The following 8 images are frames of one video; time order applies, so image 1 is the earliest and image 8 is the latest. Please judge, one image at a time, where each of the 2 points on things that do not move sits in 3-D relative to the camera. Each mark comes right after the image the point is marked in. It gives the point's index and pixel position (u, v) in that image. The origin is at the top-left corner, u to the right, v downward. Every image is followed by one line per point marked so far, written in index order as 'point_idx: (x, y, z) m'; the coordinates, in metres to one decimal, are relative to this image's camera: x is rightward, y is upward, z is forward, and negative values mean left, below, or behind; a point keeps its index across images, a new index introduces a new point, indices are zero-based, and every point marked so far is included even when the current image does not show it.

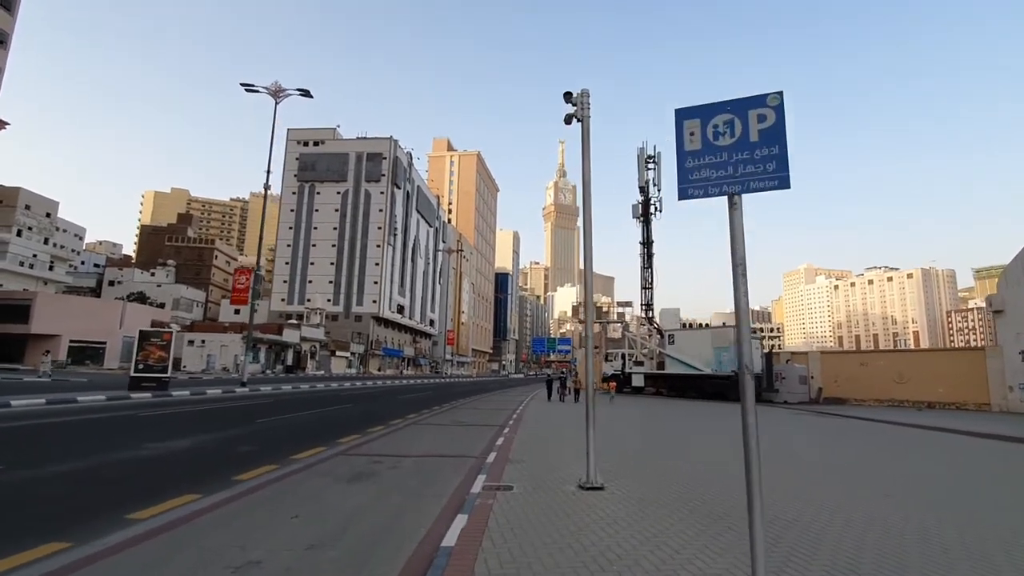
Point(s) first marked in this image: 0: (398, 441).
0: (-2.4, -3.4, +12.4) m
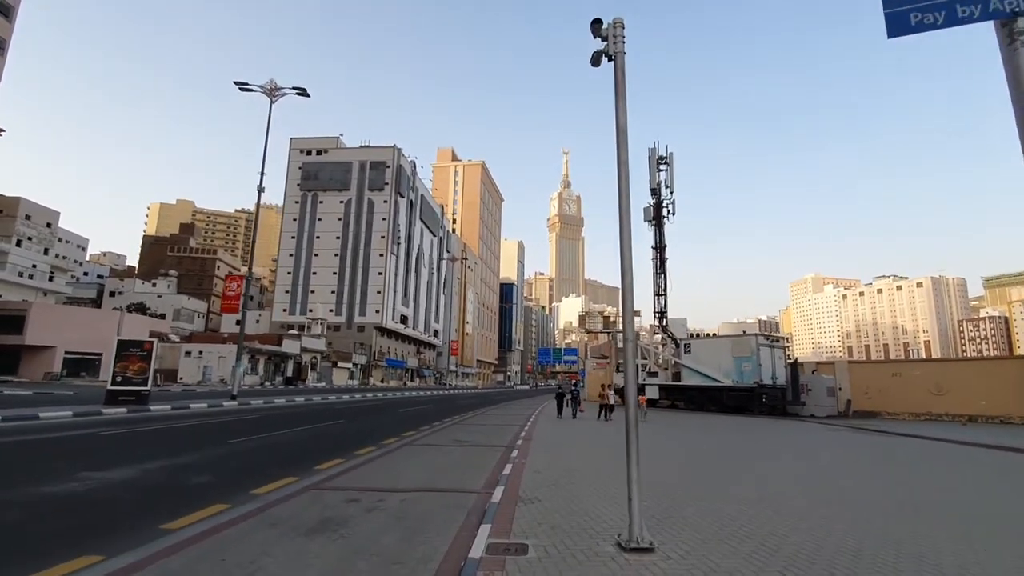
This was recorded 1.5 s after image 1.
0: (-2.3, -3.4, +10.5) m
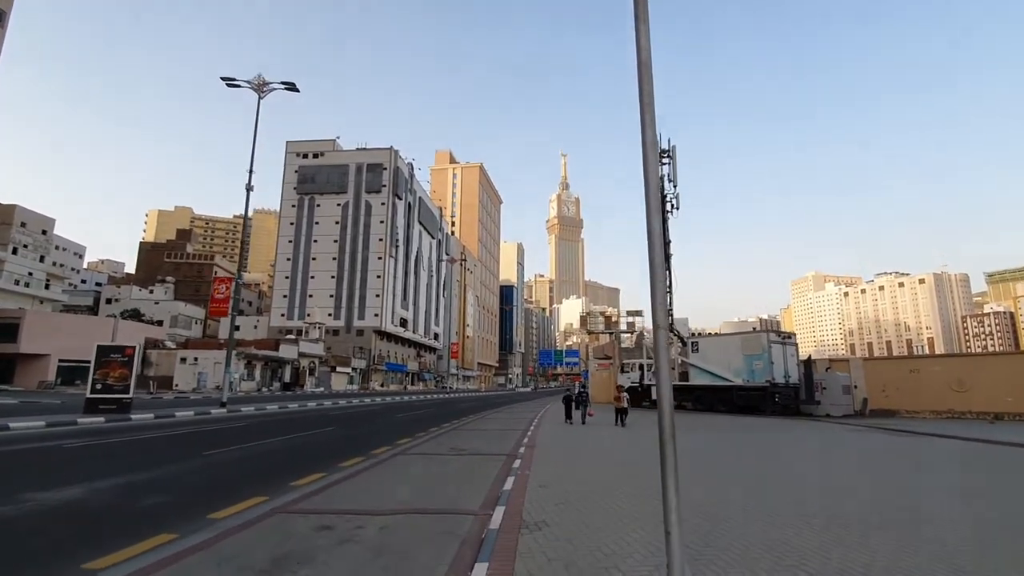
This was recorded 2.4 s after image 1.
0: (-2.2, -3.2, +9.3) m
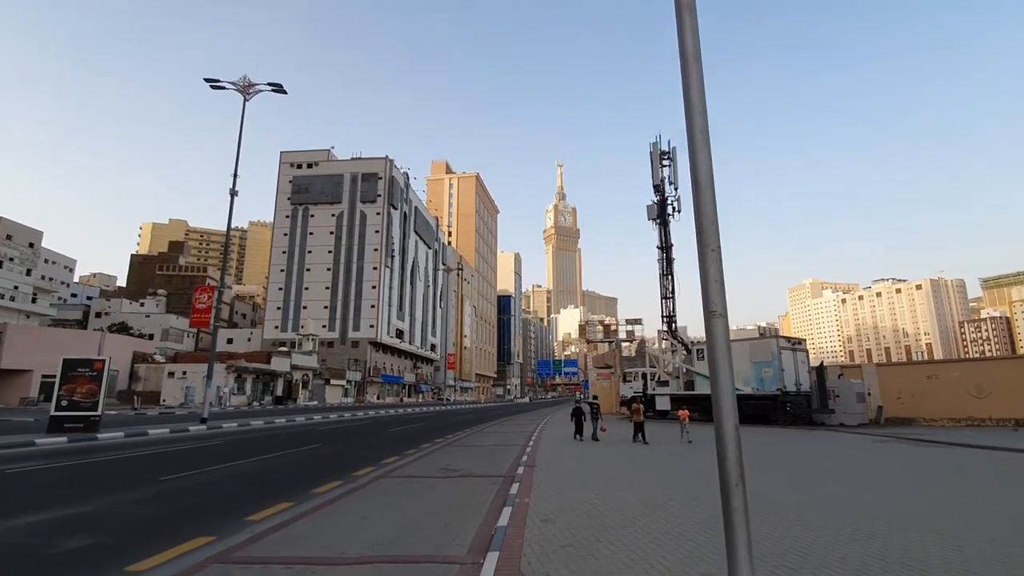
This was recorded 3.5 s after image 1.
0: (-2.3, -3.2, +7.9) m
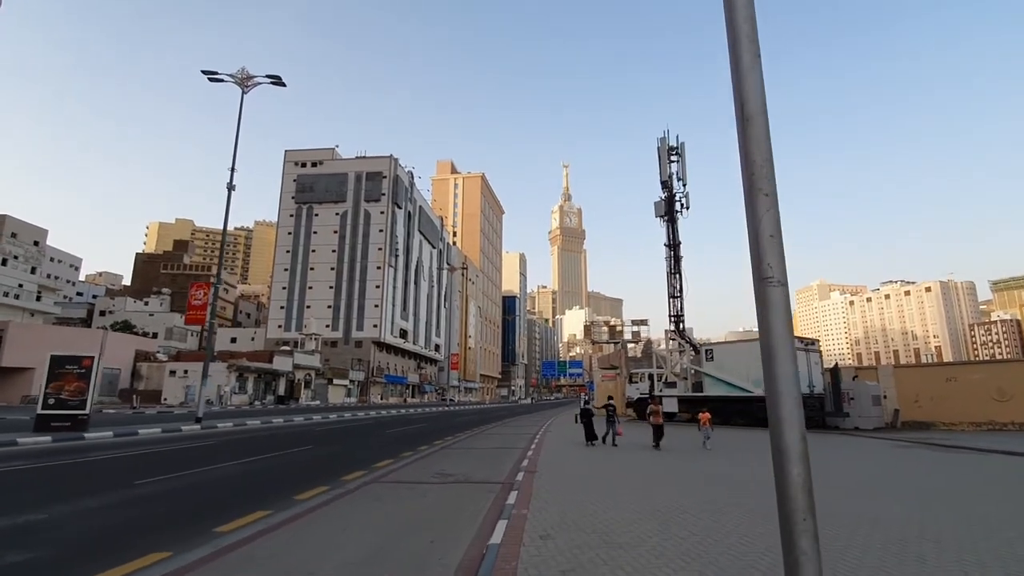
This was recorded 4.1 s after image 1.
0: (-2.3, -3.1, +7.2) m
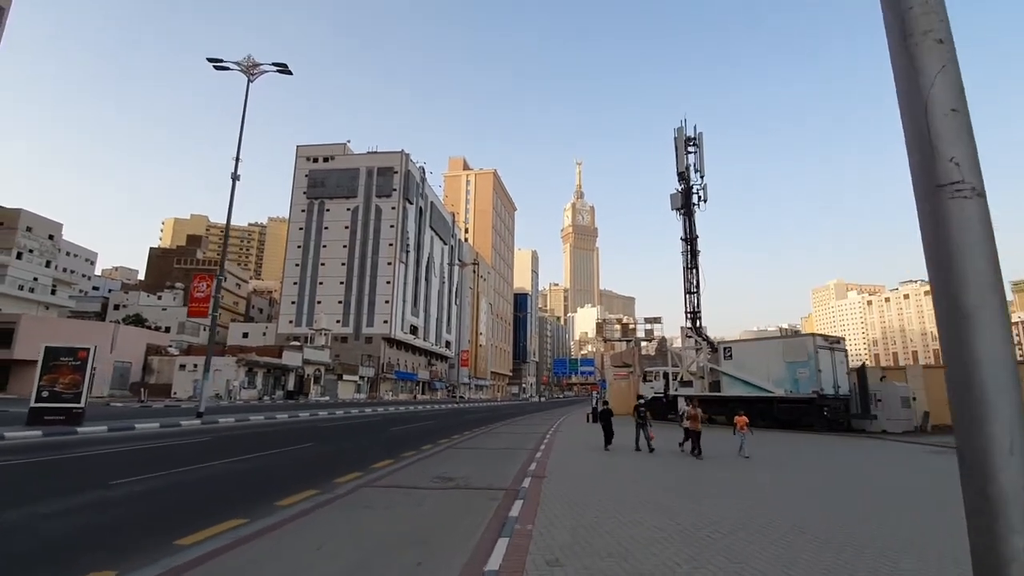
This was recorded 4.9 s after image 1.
0: (-2.3, -2.8, +6.3) m
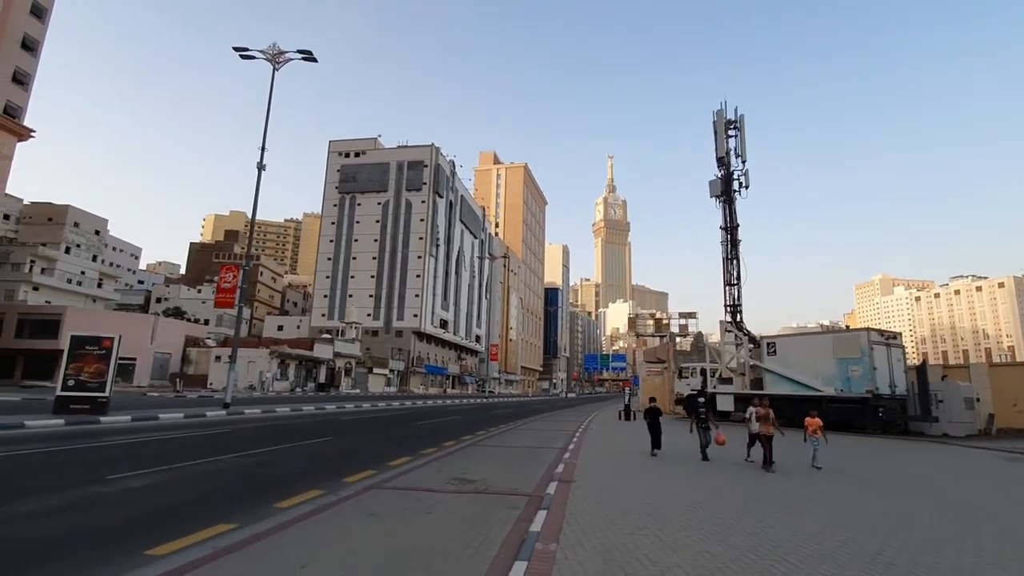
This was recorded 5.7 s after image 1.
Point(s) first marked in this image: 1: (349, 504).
0: (-2.0, -2.6, +5.4) m
1: (-2.1, -2.8, +7.3) m
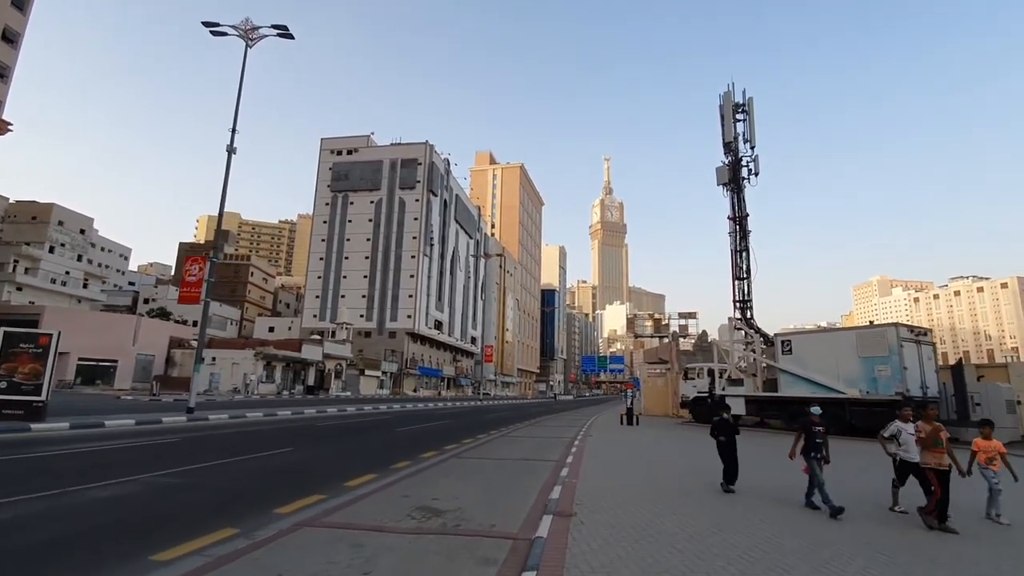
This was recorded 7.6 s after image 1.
0: (-2.3, -2.2, +3.3) m
1: (-2.4, -2.5, +5.2) m
